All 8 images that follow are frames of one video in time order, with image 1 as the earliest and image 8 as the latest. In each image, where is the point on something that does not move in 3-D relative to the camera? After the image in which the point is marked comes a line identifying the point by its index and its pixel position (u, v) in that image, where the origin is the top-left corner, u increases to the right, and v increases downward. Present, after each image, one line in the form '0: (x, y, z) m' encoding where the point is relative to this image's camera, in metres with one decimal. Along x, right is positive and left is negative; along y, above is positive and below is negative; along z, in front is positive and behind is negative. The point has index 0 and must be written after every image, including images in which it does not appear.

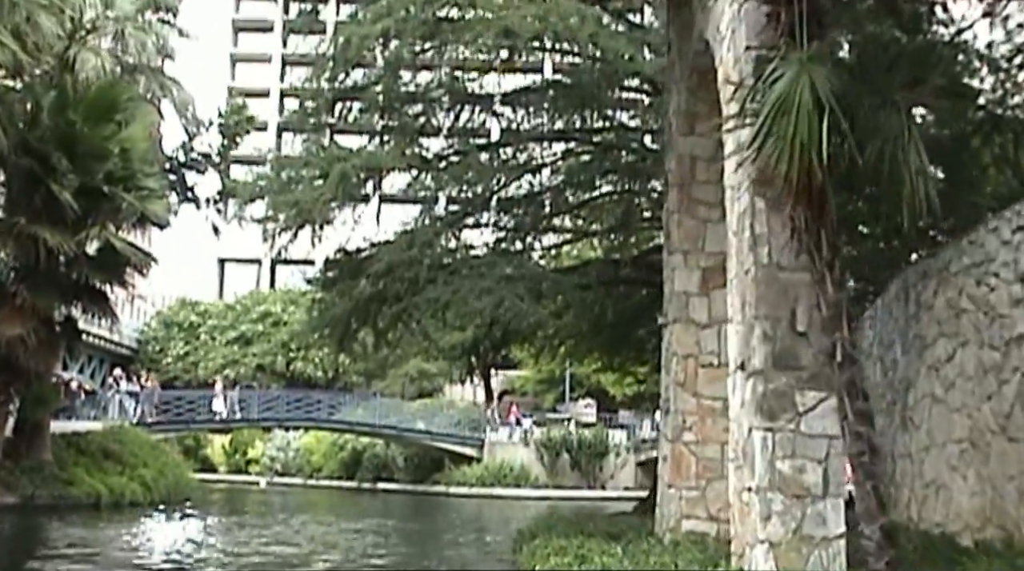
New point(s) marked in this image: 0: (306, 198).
0: (-2.3, +1.0, +11.6) m
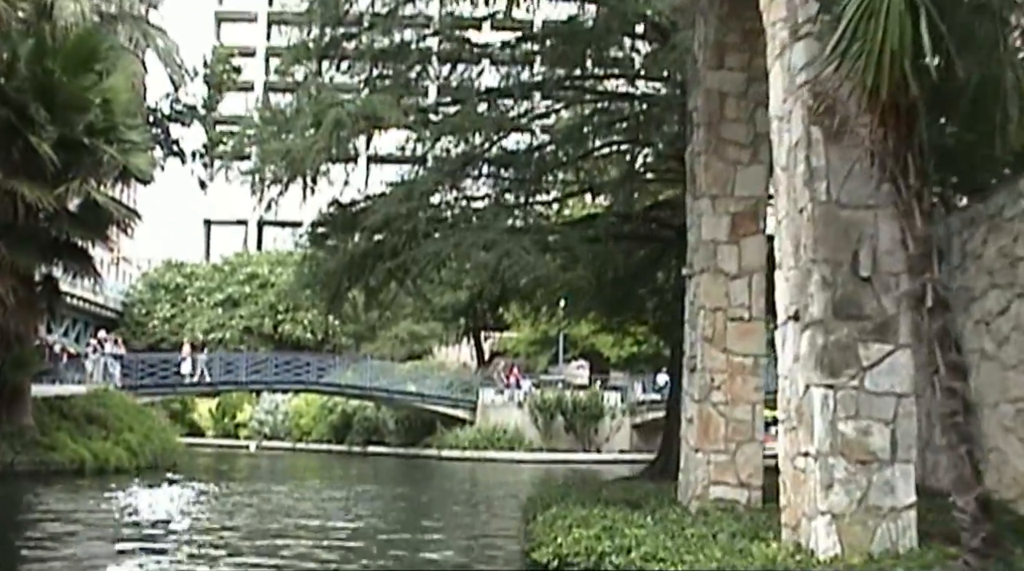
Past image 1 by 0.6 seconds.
0: (-2.2, +1.5, +11.0) m
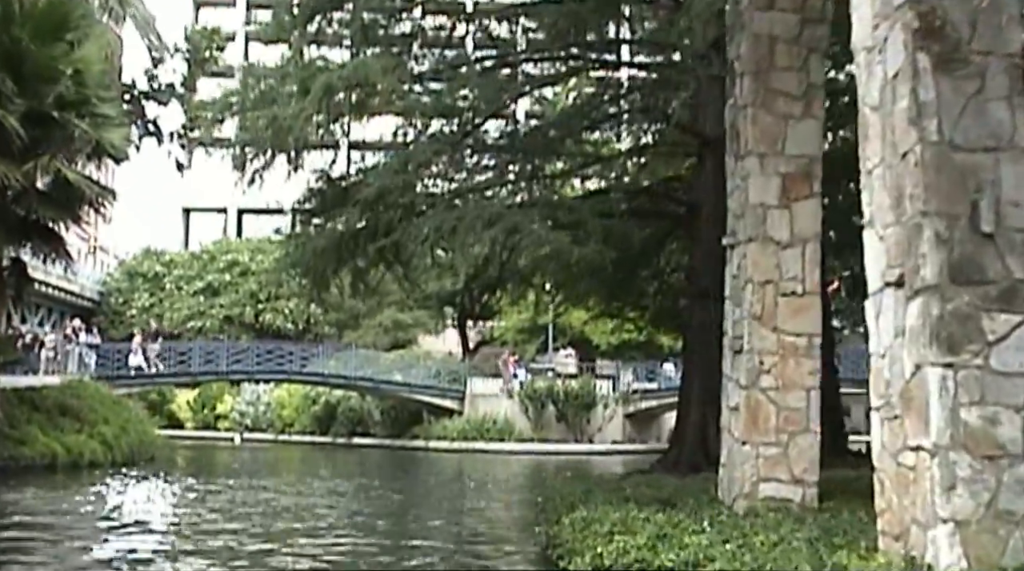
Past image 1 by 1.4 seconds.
0: (-2.2, +1.7, +10.1) m
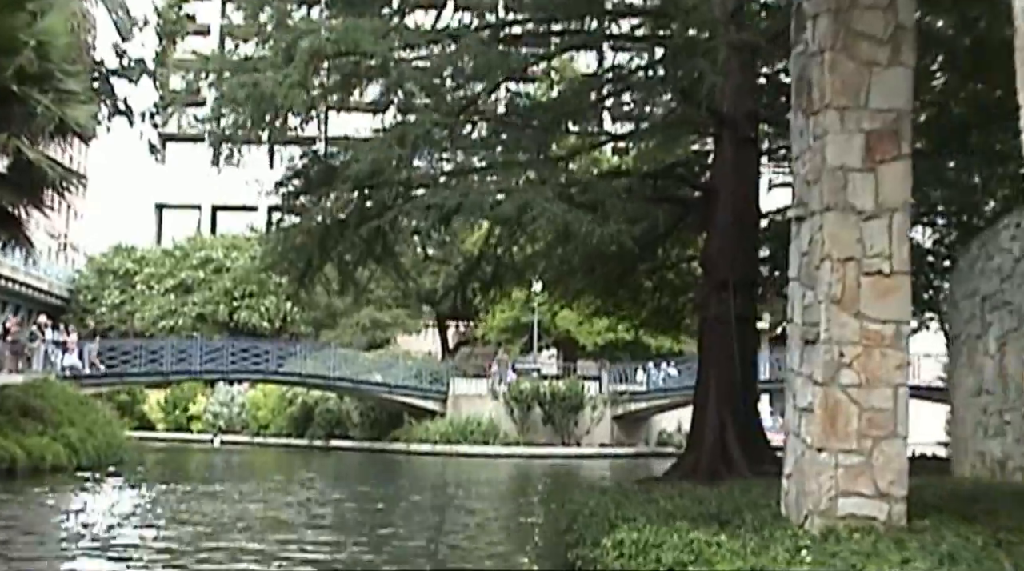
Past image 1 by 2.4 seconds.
0: (-2.2, +1.8, +9.1) m
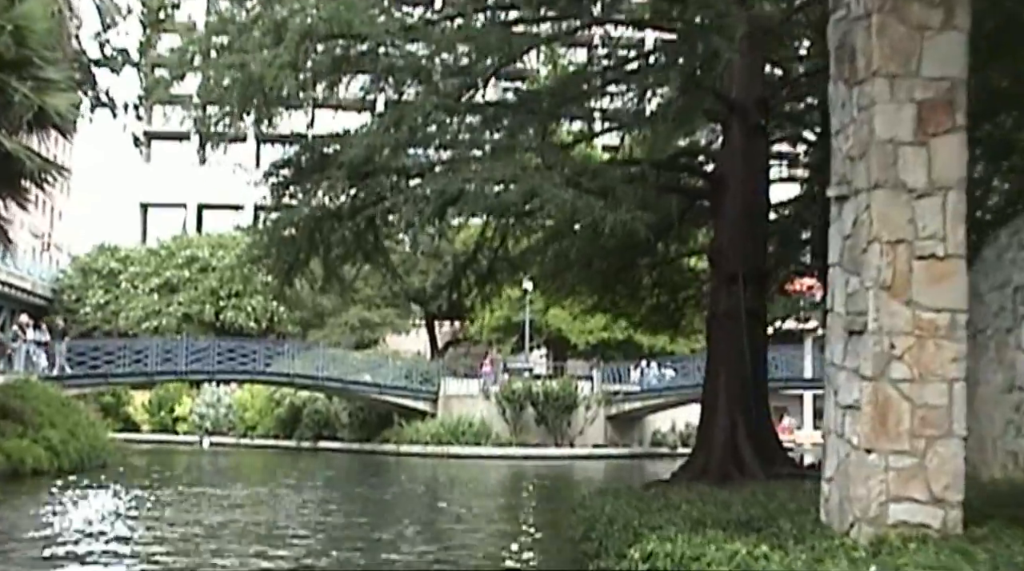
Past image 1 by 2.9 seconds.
0: (-2.1, +1.8, +8.7) m
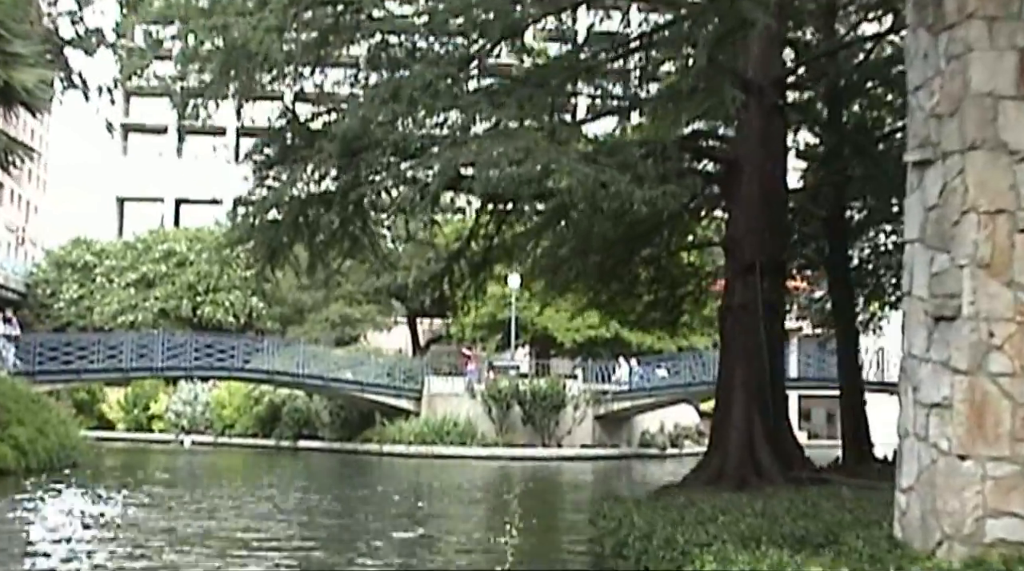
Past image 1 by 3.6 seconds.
0: (-2.1, +1.9, +7.9) m
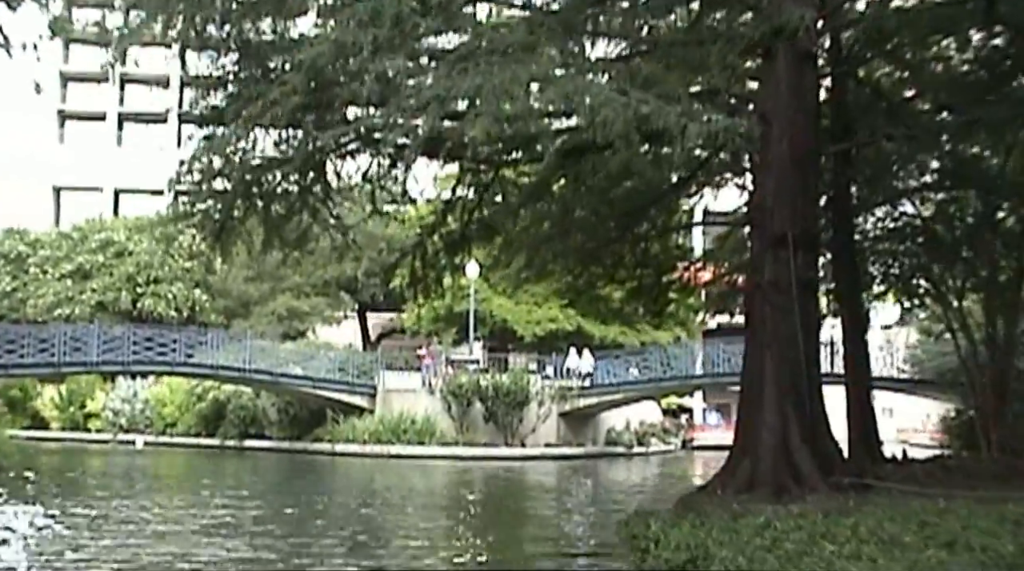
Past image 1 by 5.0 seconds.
0: (-2.1, +2.2, +6.5) m
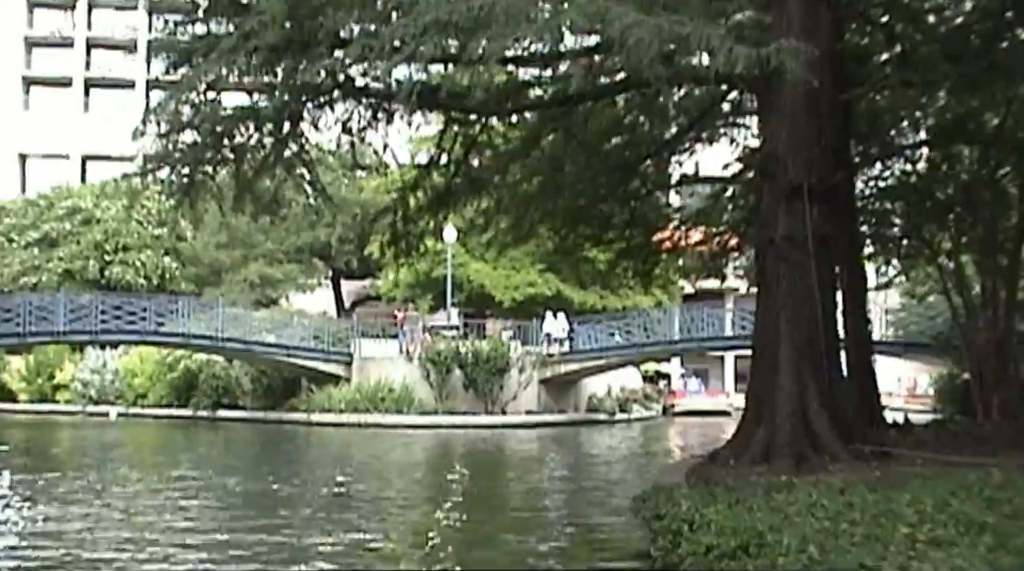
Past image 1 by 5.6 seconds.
0: (-2.1, +2.4, +5.7) m
